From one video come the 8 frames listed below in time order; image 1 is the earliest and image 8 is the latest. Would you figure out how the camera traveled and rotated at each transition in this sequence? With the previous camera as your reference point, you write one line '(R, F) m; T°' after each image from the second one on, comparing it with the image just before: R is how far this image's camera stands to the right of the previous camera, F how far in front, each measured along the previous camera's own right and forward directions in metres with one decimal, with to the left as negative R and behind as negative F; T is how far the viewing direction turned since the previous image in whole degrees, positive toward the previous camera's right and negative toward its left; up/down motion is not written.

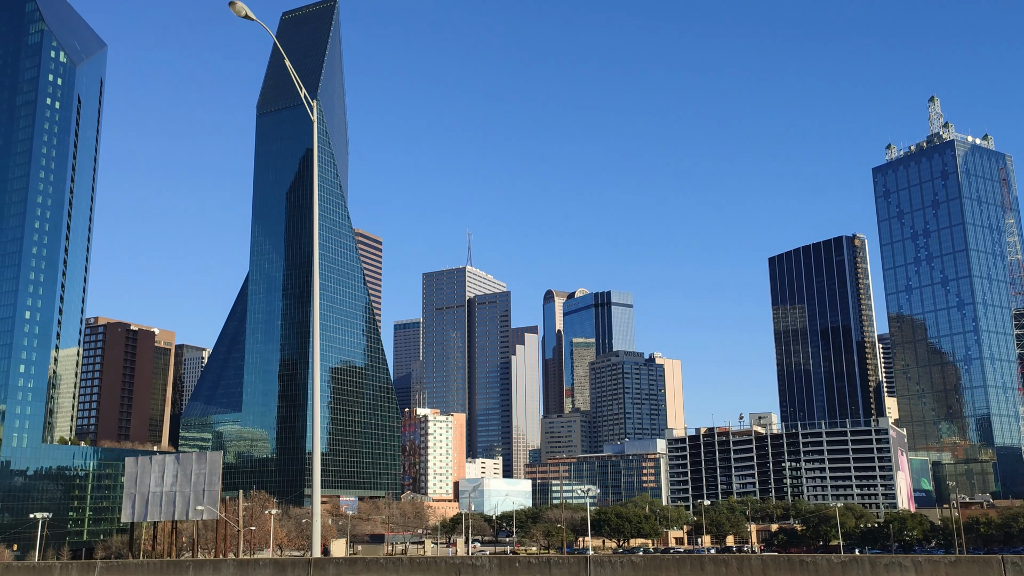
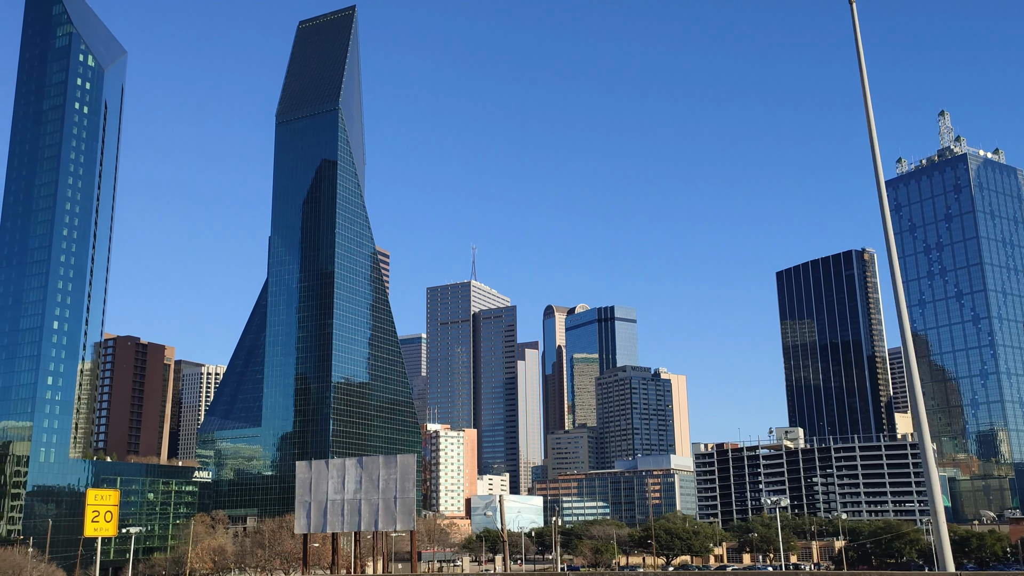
(-4.0, +2.1) m; +1°
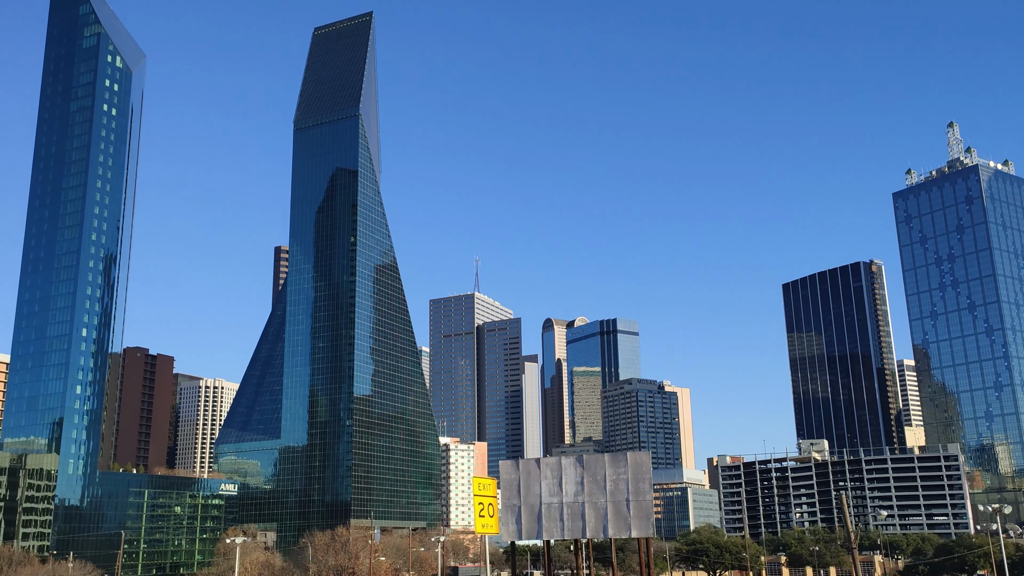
(-4.1, +2.0) m; +1°
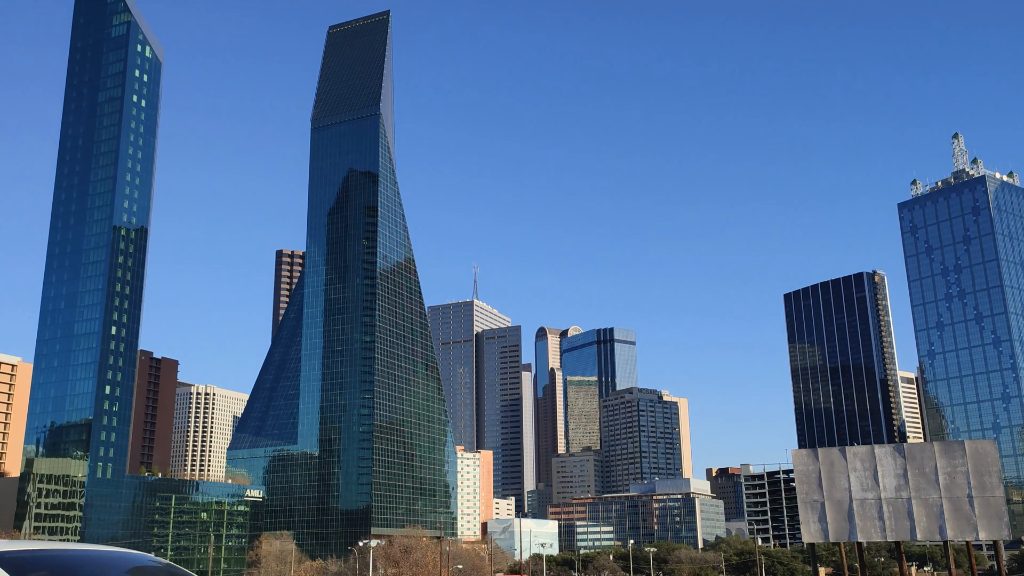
(-7.0, +2.5) m; +2°
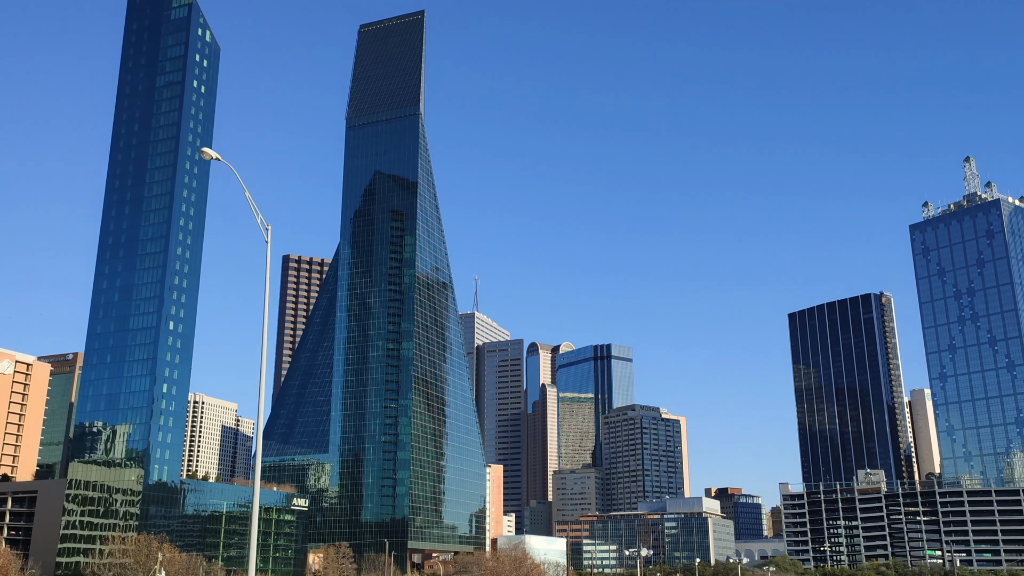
(+0.3, +2.3) m; 0°
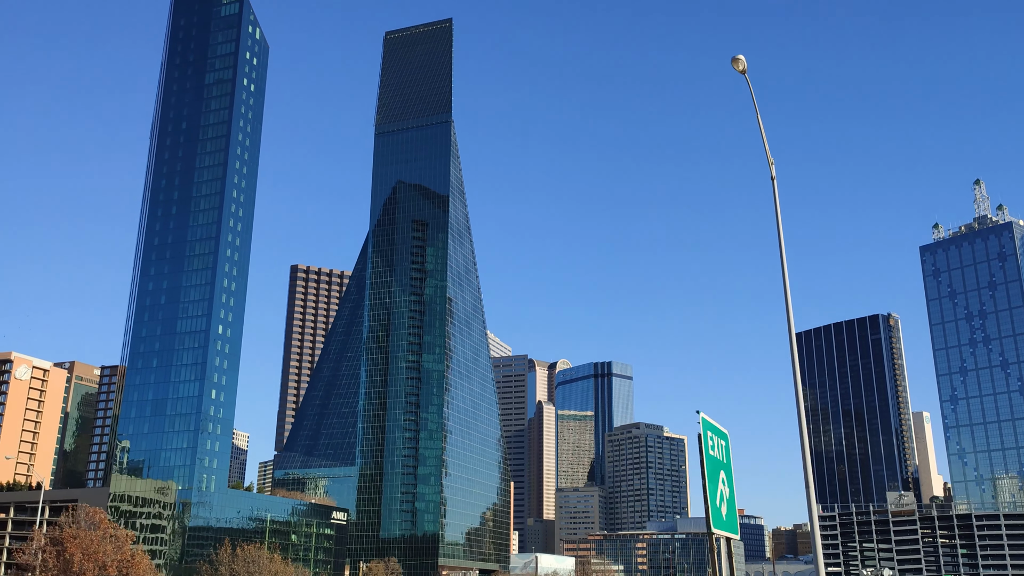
(+1.0, +0.7) m; -1°
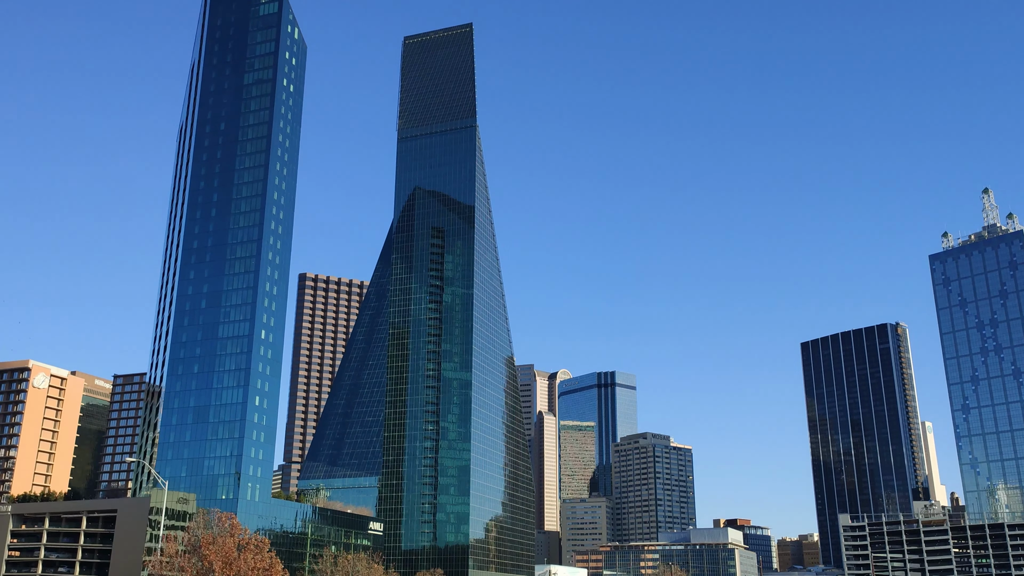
(+1.1, +0.4) m; -1°
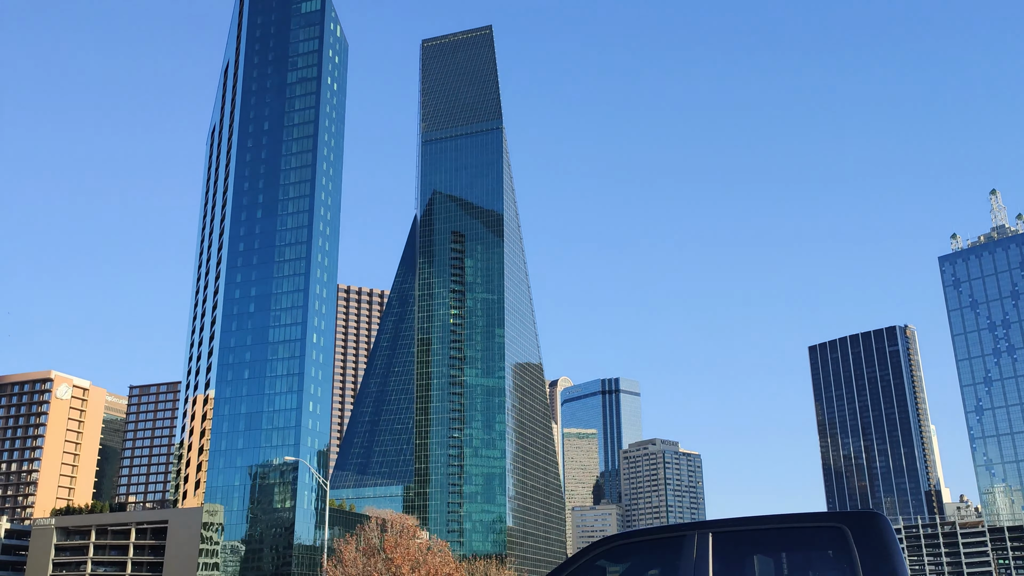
(-1.7, +0.7) m; 0°
